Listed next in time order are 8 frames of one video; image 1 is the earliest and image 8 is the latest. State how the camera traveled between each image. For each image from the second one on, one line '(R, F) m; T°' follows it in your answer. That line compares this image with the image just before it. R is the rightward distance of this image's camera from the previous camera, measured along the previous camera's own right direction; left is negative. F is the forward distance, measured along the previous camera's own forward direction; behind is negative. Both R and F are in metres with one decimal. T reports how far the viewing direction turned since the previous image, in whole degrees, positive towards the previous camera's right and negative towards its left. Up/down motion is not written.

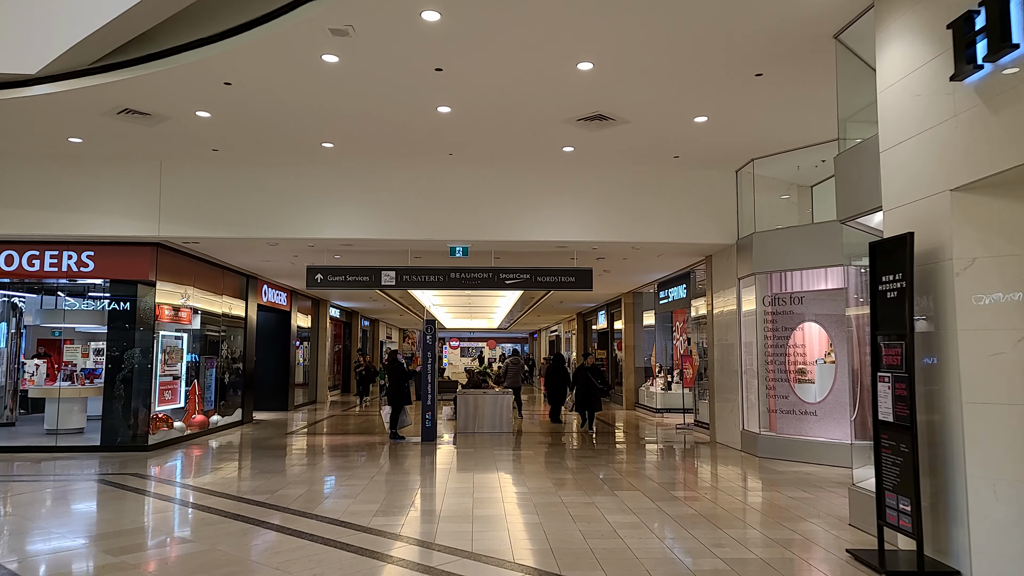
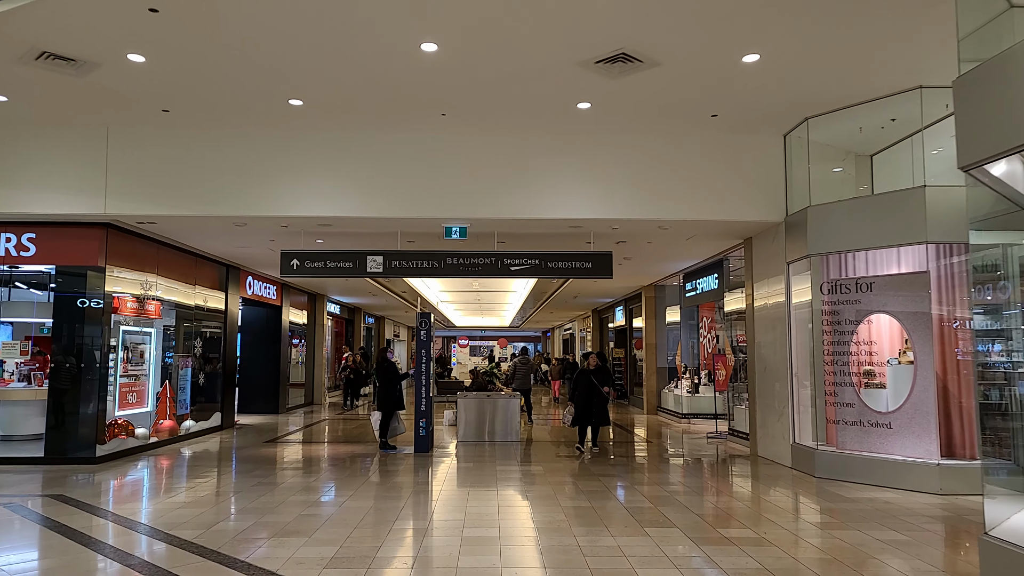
(+0.1, +1.4) m; -1°
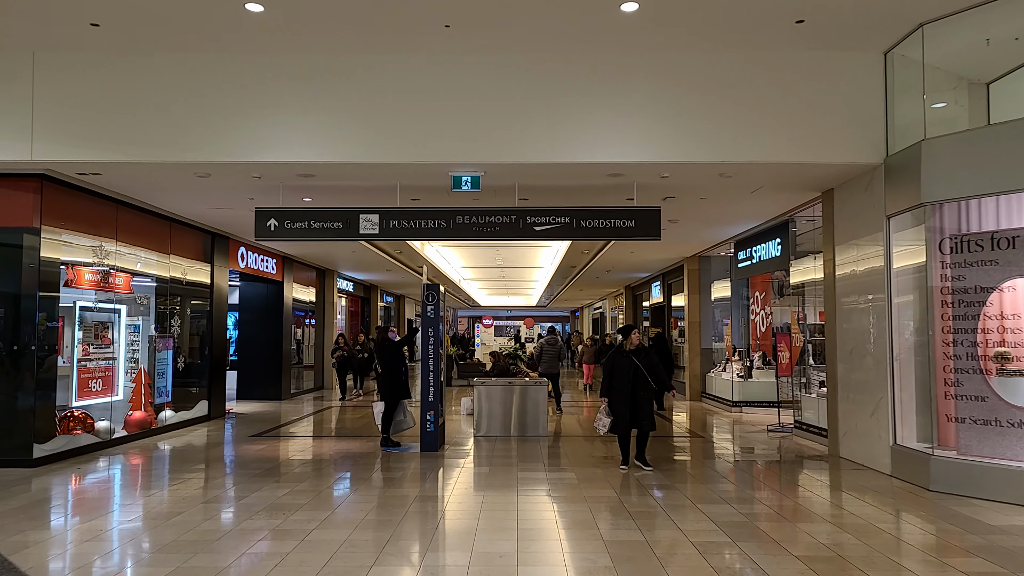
(0.0, +1.5) m; -2°
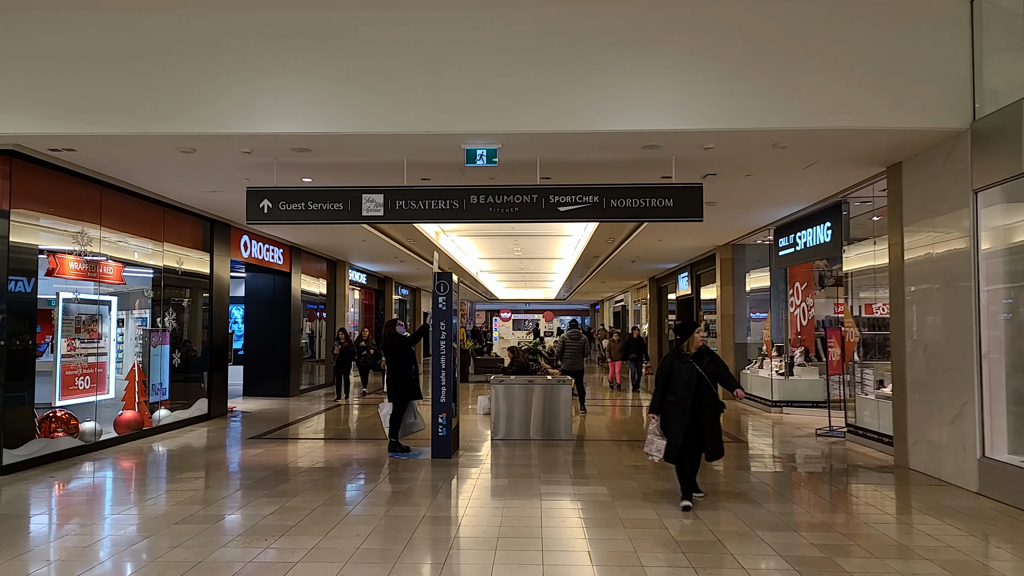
(0.0, +0.8) m; -2°
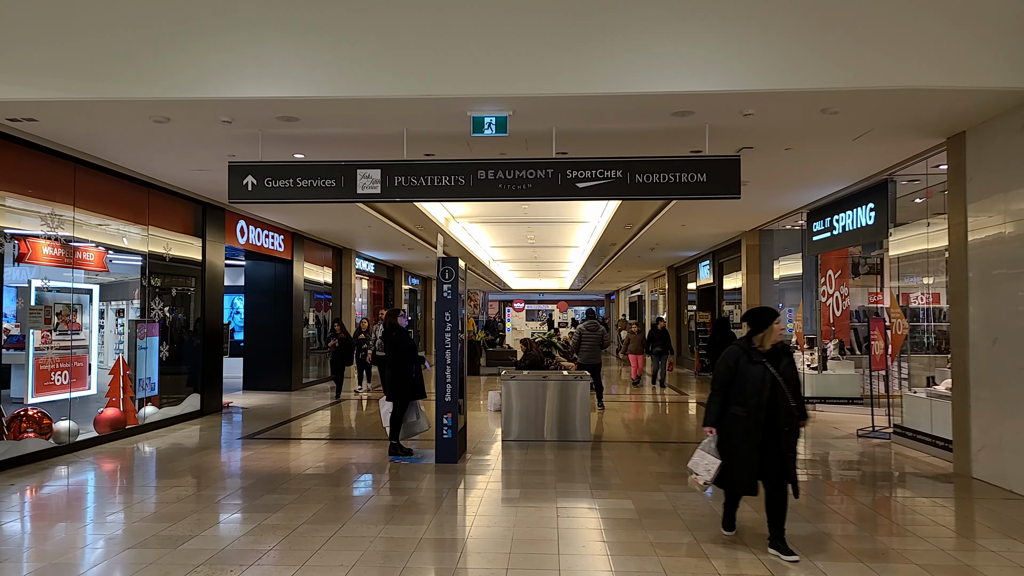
(0.0, +0.7) m; -1°
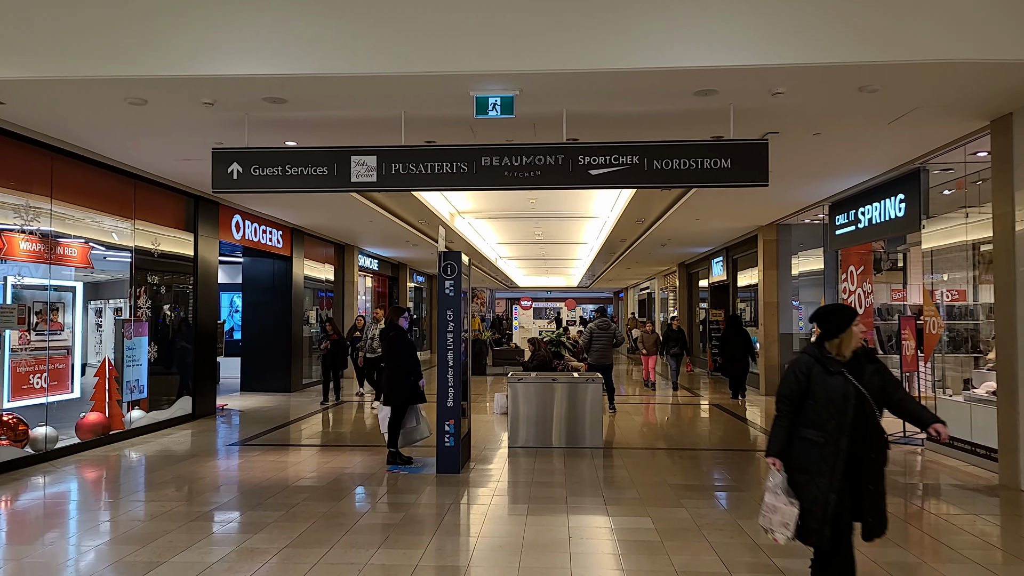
(0.0, +0.4) m; -1°
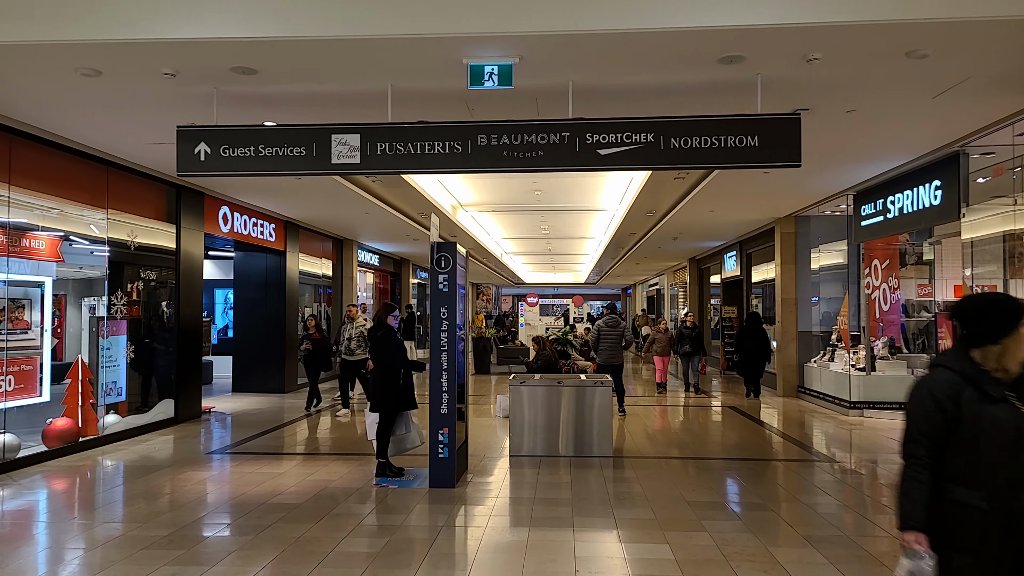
(0.0, +0.5) m; -1°
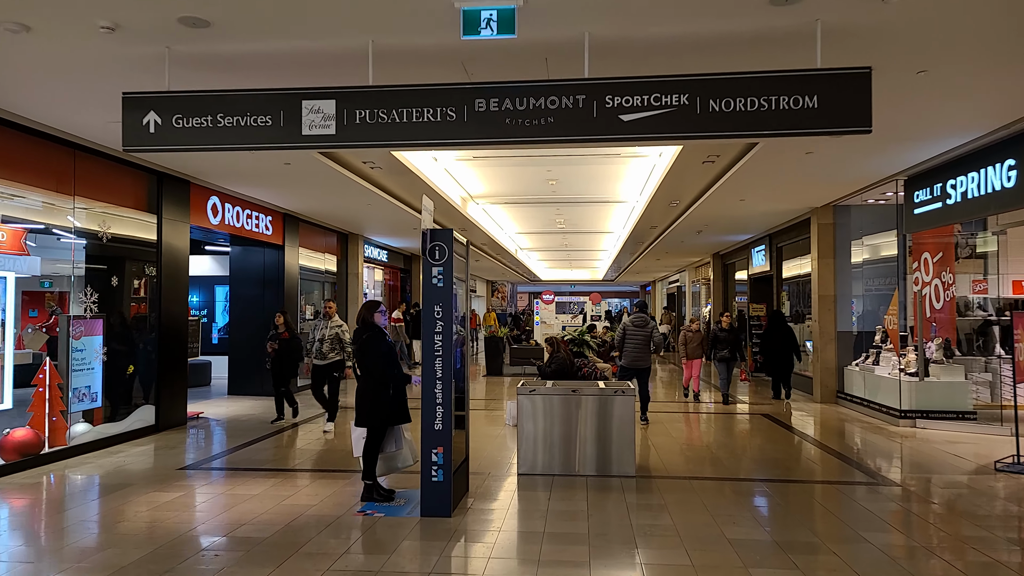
(+0.1, +0.7) m; -2°
